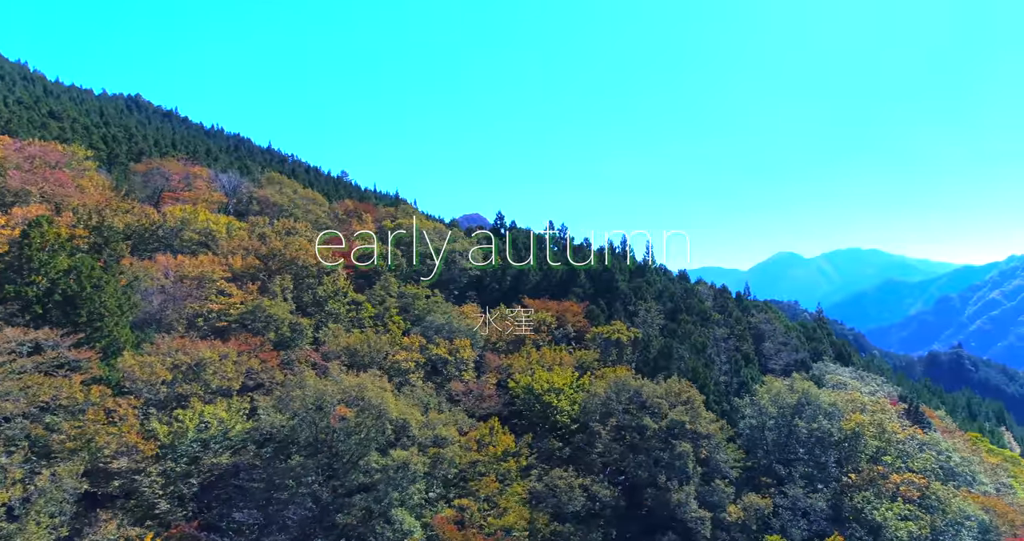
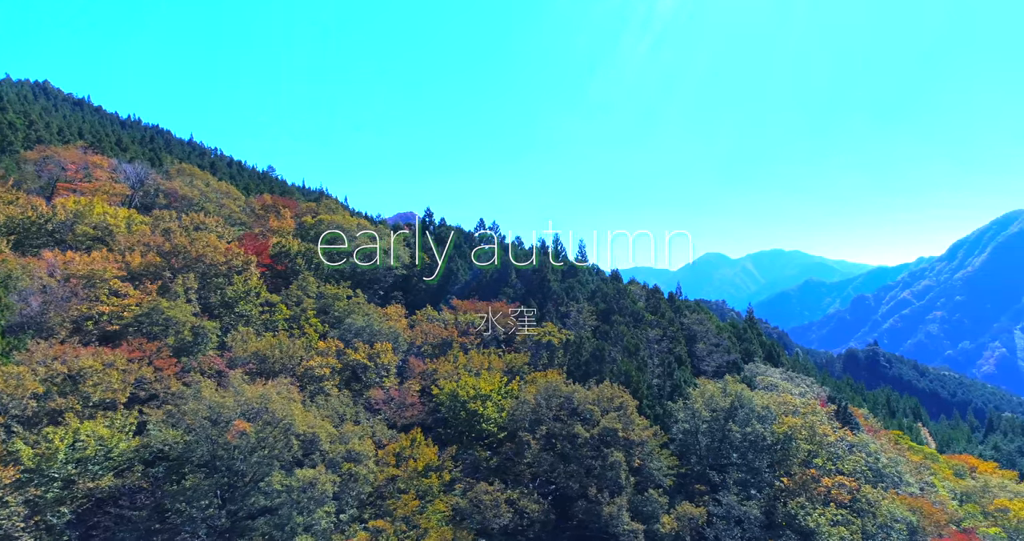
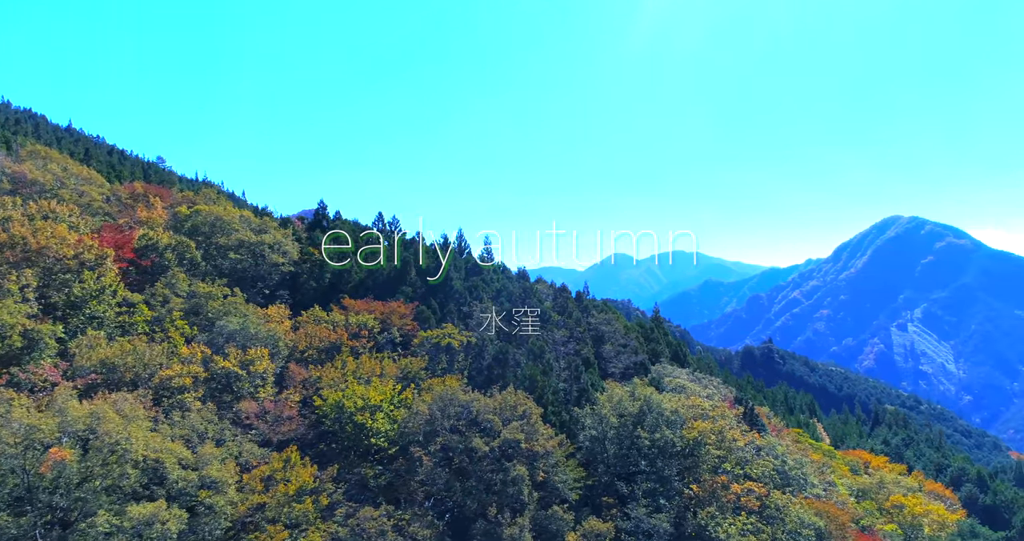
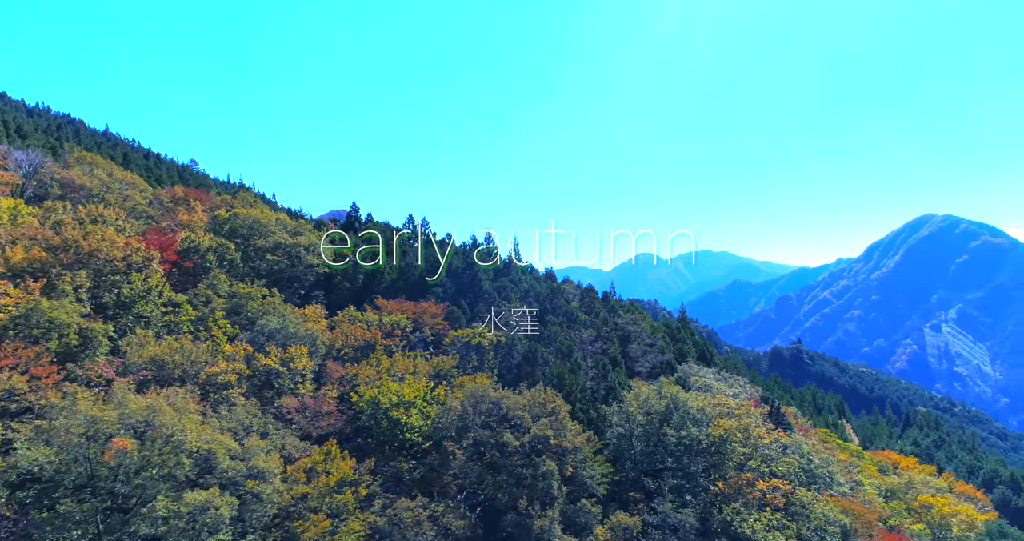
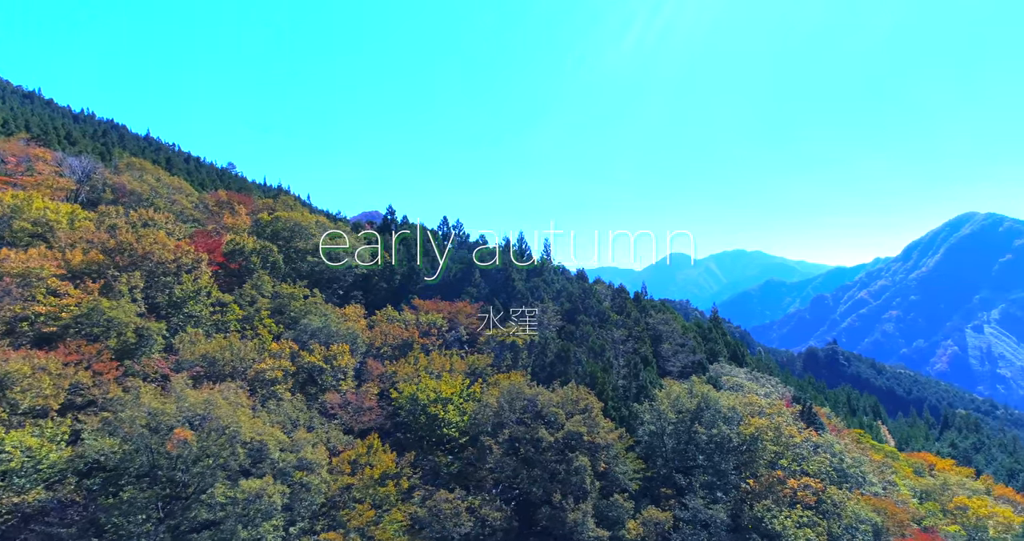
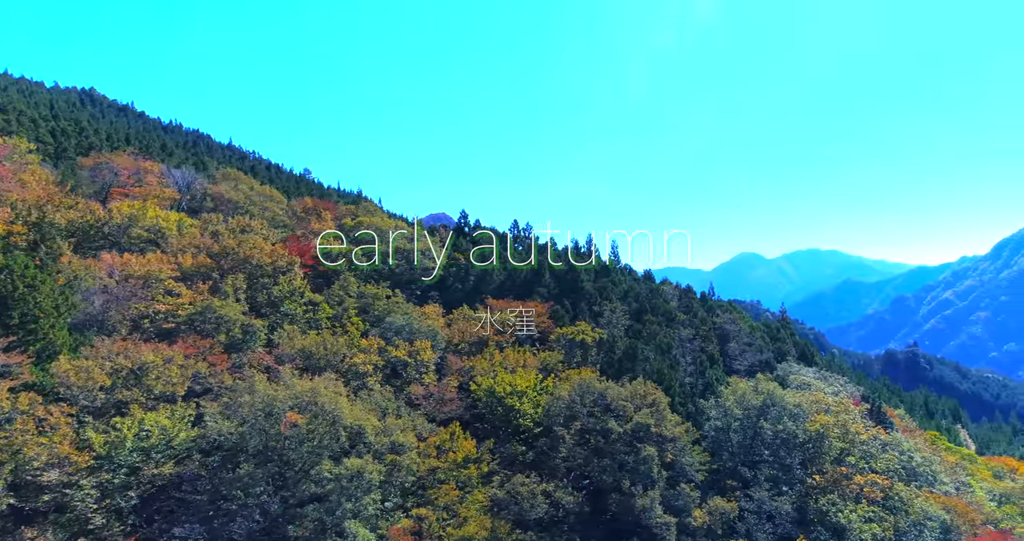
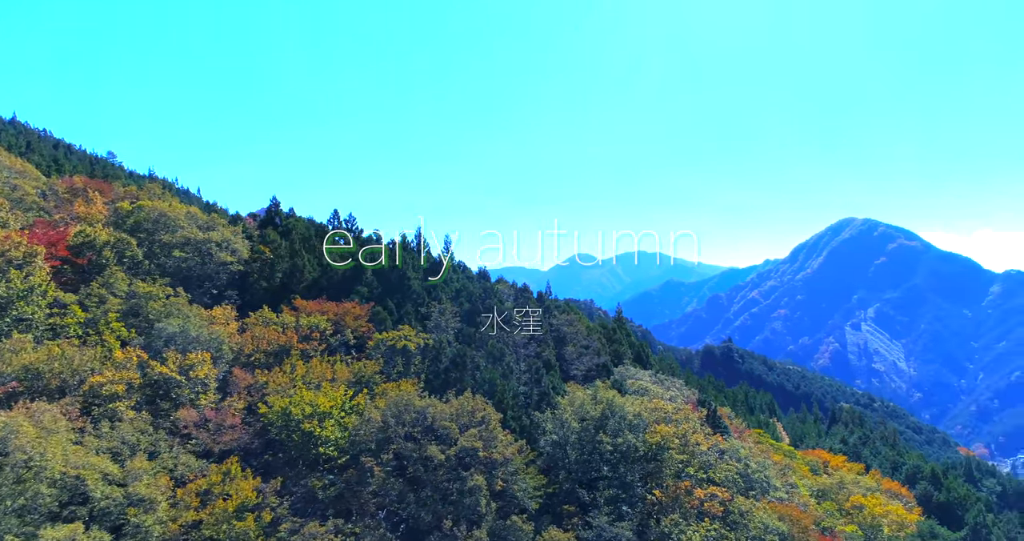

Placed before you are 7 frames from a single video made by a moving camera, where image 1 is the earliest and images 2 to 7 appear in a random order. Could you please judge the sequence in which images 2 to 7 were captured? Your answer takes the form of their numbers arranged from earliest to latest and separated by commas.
6, 2, 5, 4, 3, 7
